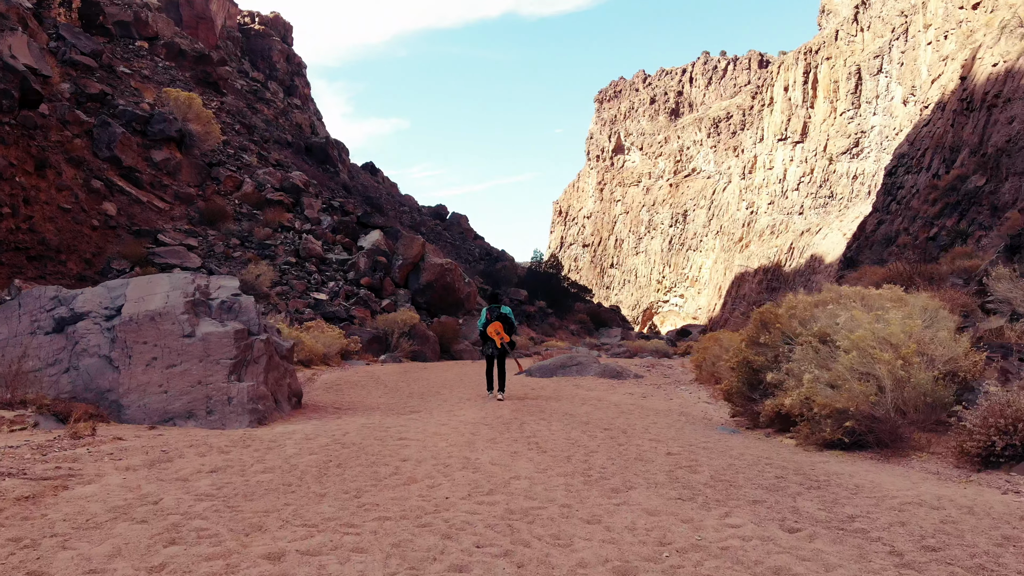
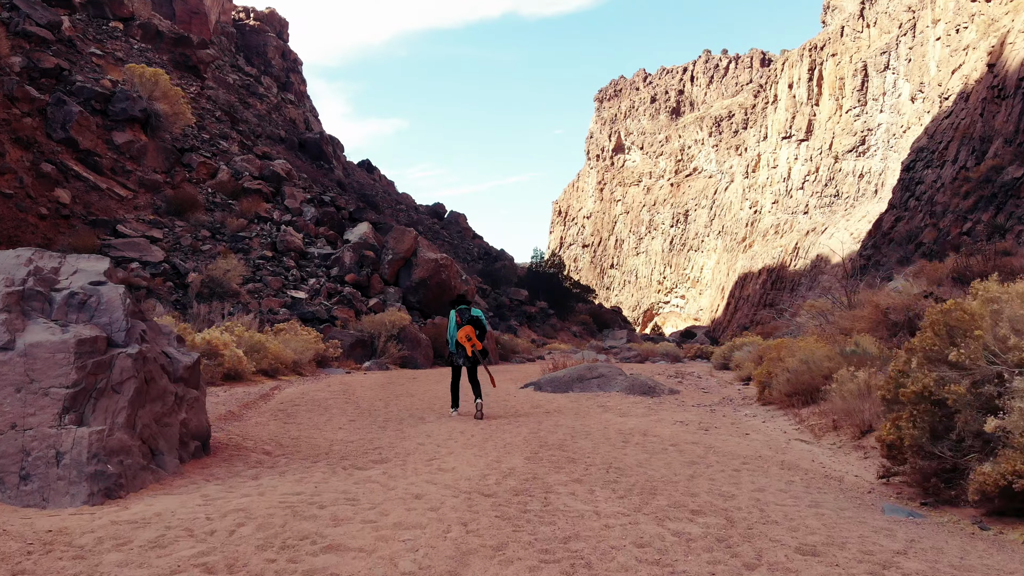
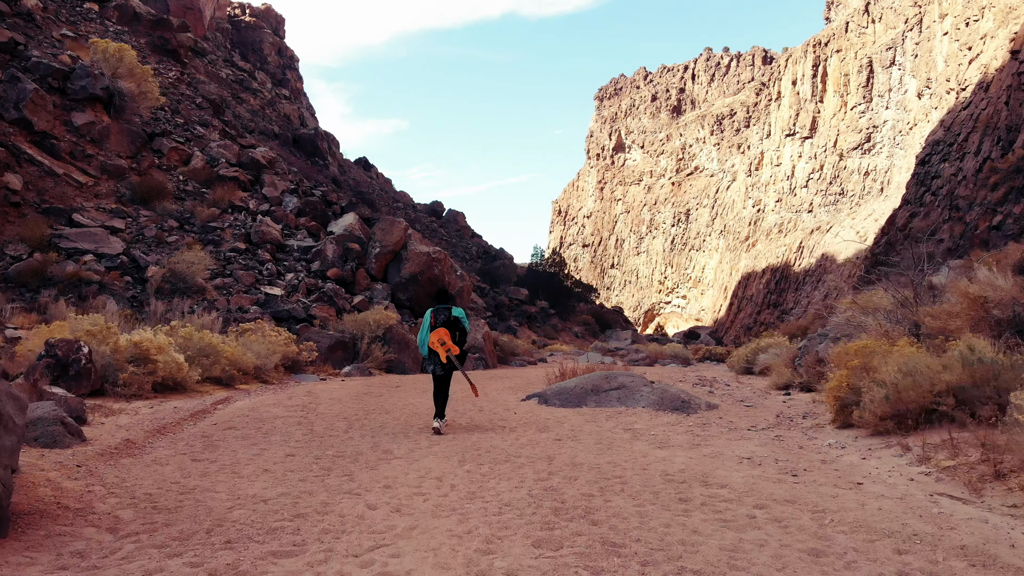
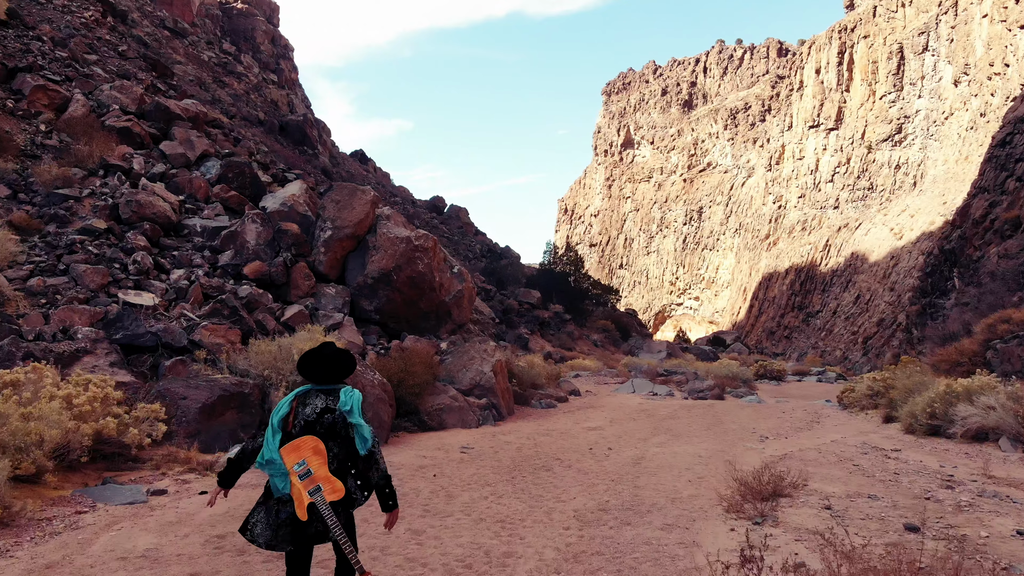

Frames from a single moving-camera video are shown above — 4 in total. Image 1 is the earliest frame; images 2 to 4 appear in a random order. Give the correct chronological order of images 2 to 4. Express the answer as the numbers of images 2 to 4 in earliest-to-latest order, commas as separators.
2, 3, 4
